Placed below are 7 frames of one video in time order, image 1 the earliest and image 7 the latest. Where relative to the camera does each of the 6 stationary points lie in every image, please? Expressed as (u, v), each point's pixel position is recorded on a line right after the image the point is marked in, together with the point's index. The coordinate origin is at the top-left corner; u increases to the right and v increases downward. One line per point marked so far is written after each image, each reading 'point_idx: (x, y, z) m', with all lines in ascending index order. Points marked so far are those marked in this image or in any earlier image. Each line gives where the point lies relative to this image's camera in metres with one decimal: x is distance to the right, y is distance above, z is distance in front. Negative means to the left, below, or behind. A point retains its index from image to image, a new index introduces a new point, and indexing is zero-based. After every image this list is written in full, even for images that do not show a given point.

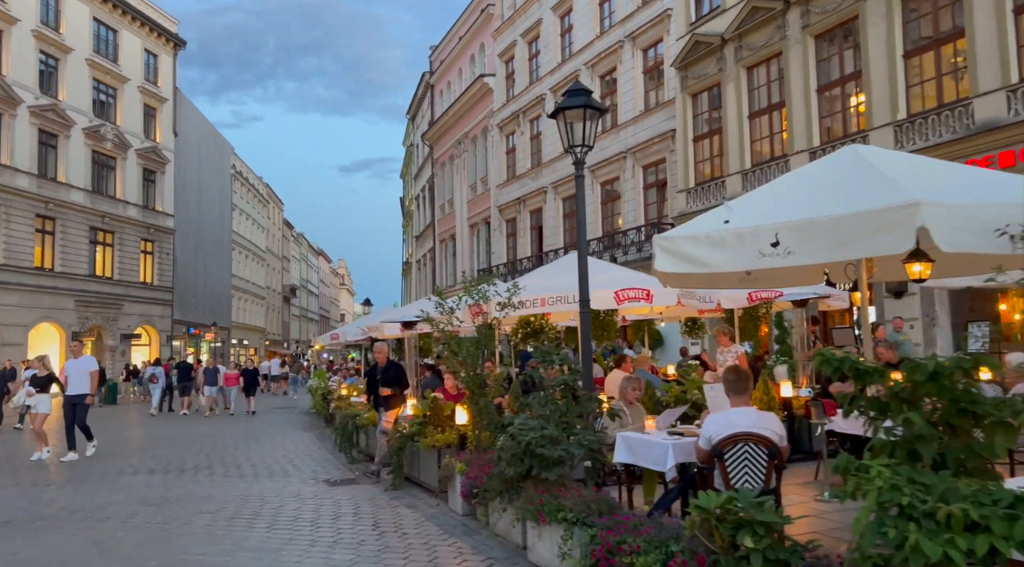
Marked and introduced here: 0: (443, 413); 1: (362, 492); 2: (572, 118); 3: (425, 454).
0: (-0.7, -1.4, +8.5) m
1: (-1.6, -2.2, +8.6) m
2: (+0.5, +1.5, +7.1) m
3: (-0.9, -1.8, +8.2) m
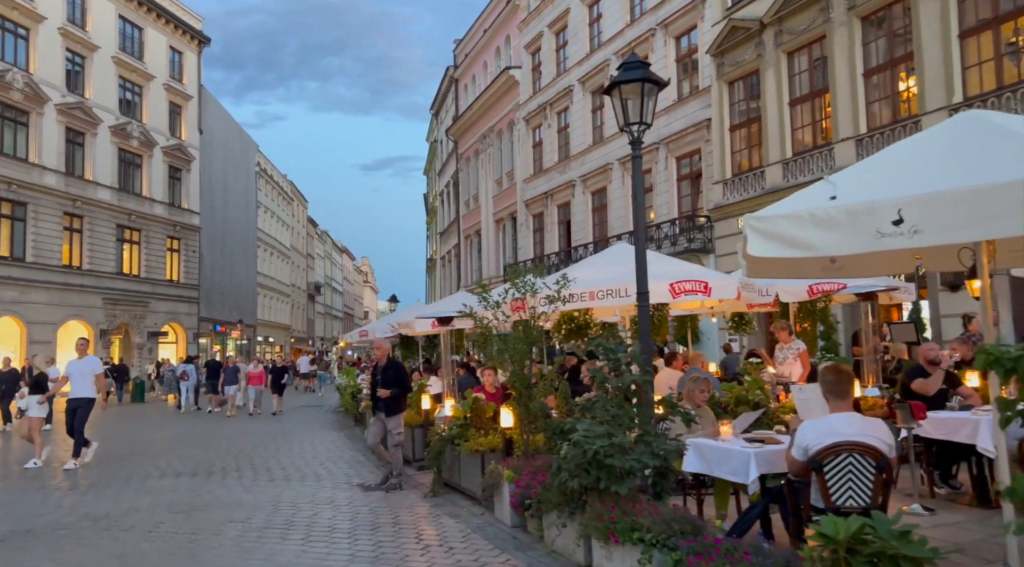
0: (-0.3, -1.3, +7.9) m
1: (-1.1, -2.2, +8.1) m
2: (+0.9, +1.5, +6.5) m
3: (-0.4, -1.7, +7.7) m
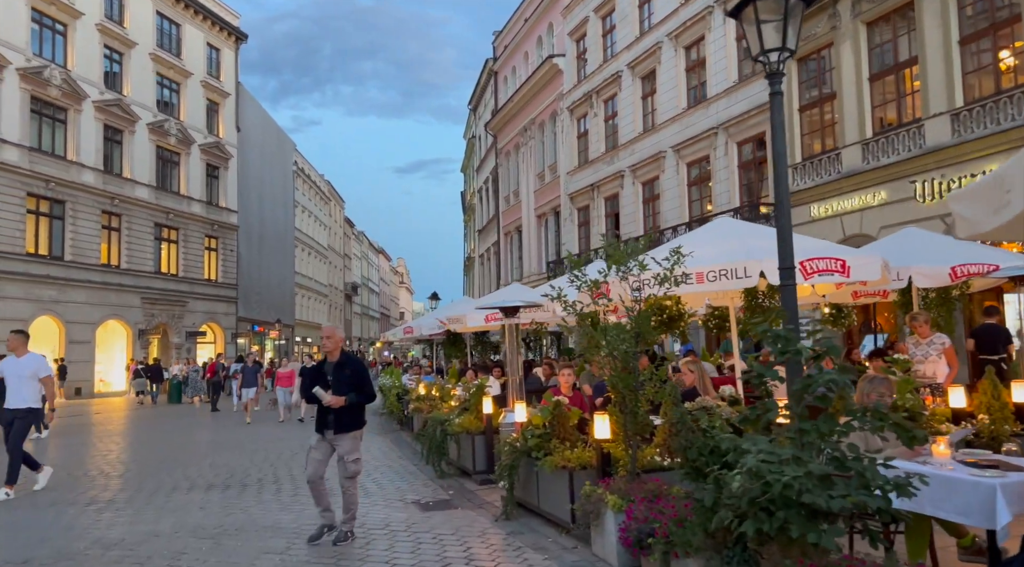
0: (+0.5, -1.1, +6.5) m
1: (-0.4, -2.0, +6.8) m
2: (+1.6, +1.7, +5.1) m
3: (+0.3, -1.5, +6.3) m
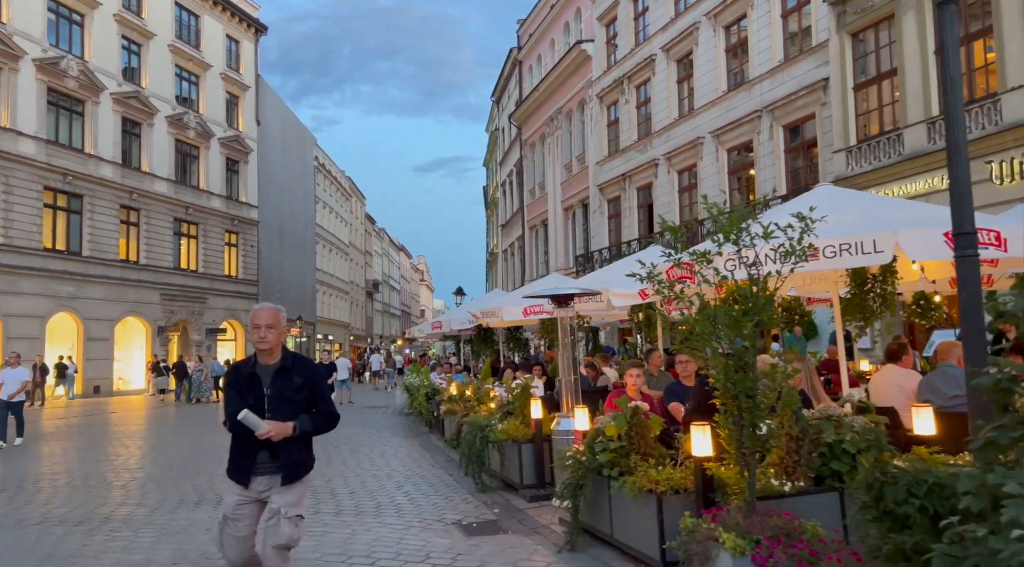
0: (+0.9, -1.0, +5.3) m
1: (+0.1, -1.9, +5.6) m
2: (+2.0, +1.9, +3.8) m
3: (+0.7, -1.4, +5.1) m
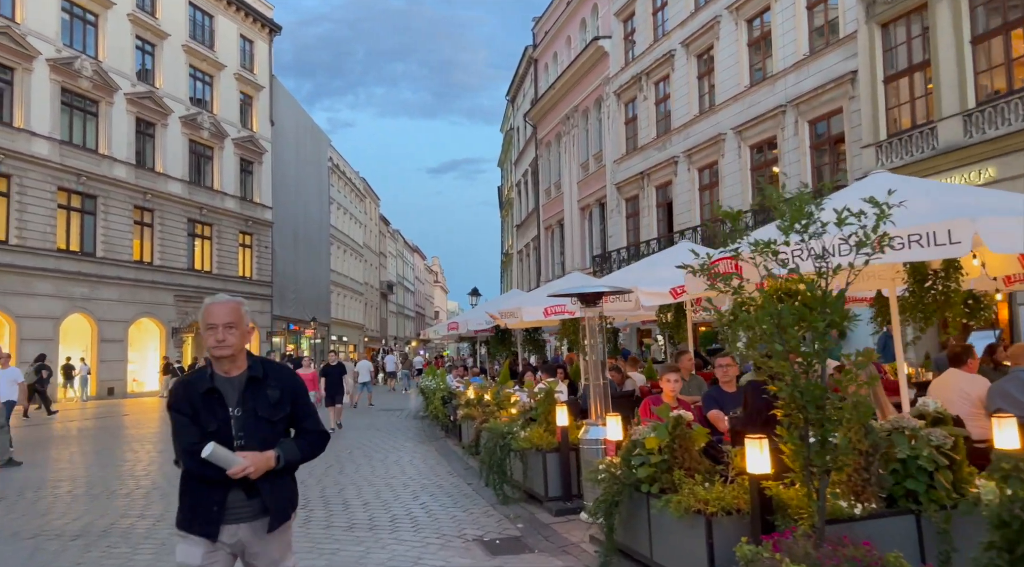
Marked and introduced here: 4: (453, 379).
0: (+1.1, -1.0, +4.8) m
1: (+0.3, -1.9, +5.0) m
2: (+2.2, +1.9, +3.3) m
3: (+0.9, -1.4, +4.6) m
4: (-1.3, -2.0, +17.4) m
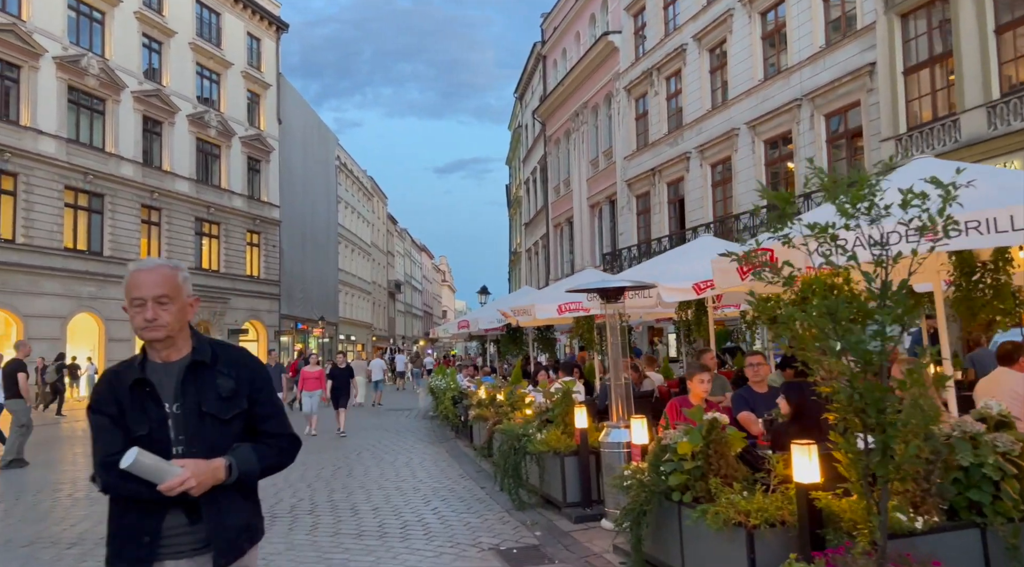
0: (+1.2, -0.9, +4.4) m
1: (+0.4, -1.8, +4.7) m
2: (+2.3, +1.9, +2.9) m
3: (+1.0, -1.3, +4.2) m
4: (-1.0, -2.0, +17.0) m
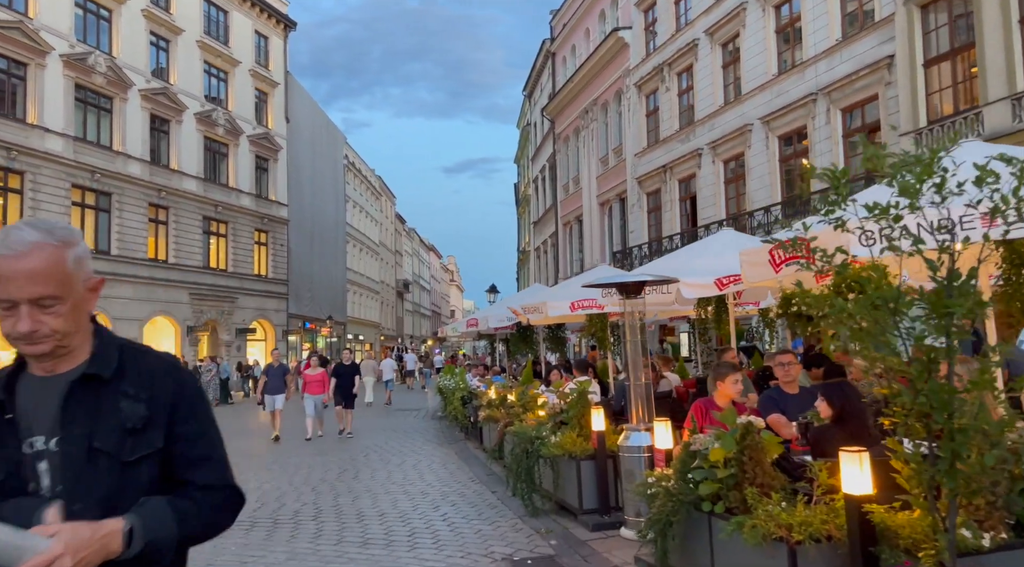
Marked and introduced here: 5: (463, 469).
0: (+1.3, -0.9, +4.1) m
1: (+0.5, -1.8, +4.3) m
2: (+2.3, +2.0, +2.5) m
3: (+1.1, -1.3, +3.9) m
4: (-0.8, -1.9, +16.7) m
5: (-0.6, -2.3, +10.2) m
